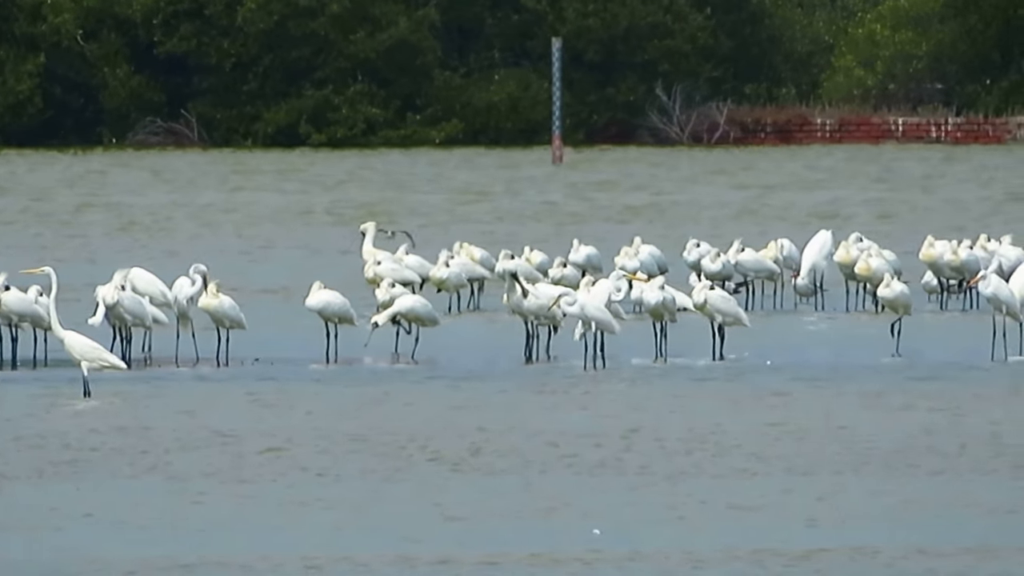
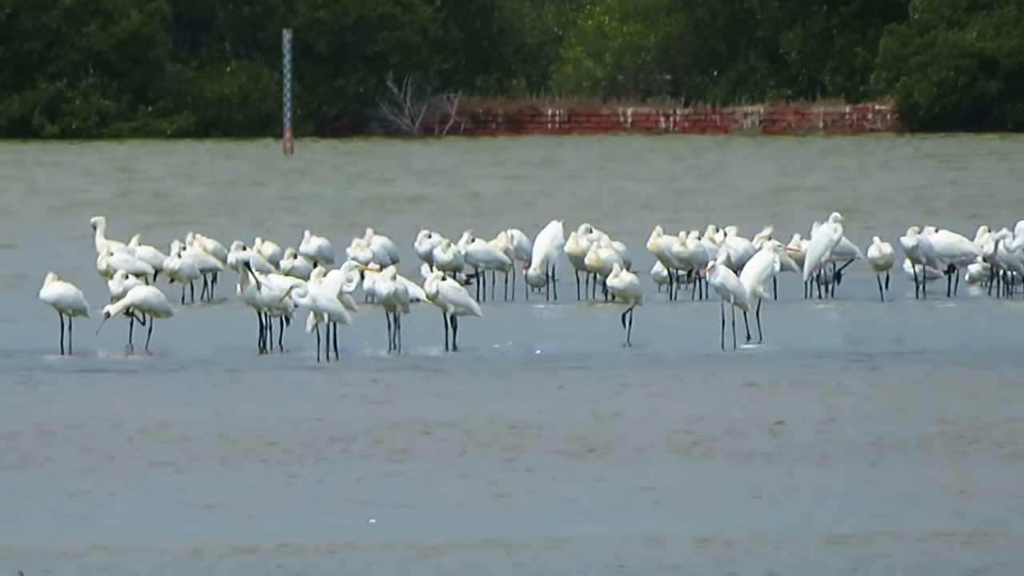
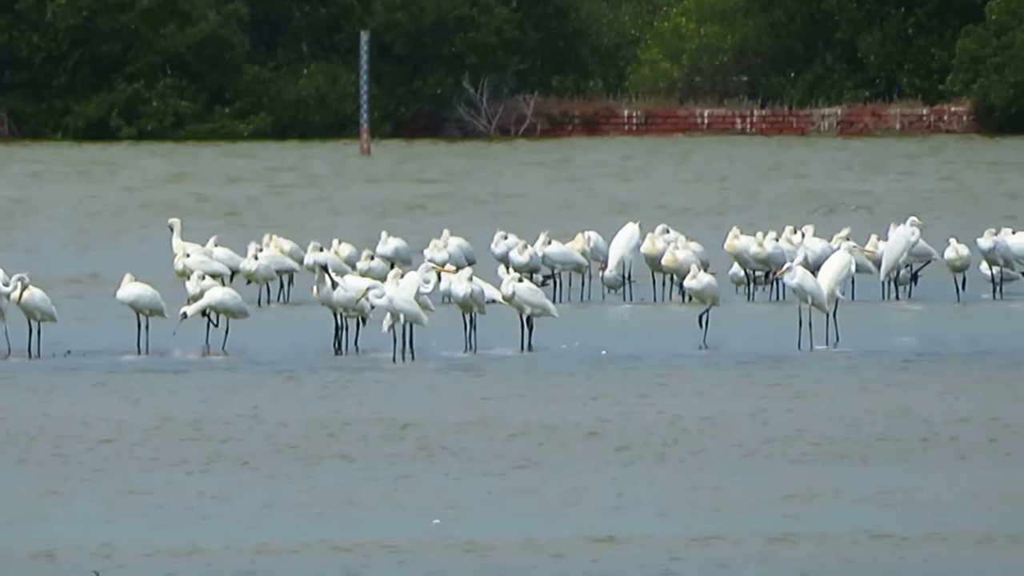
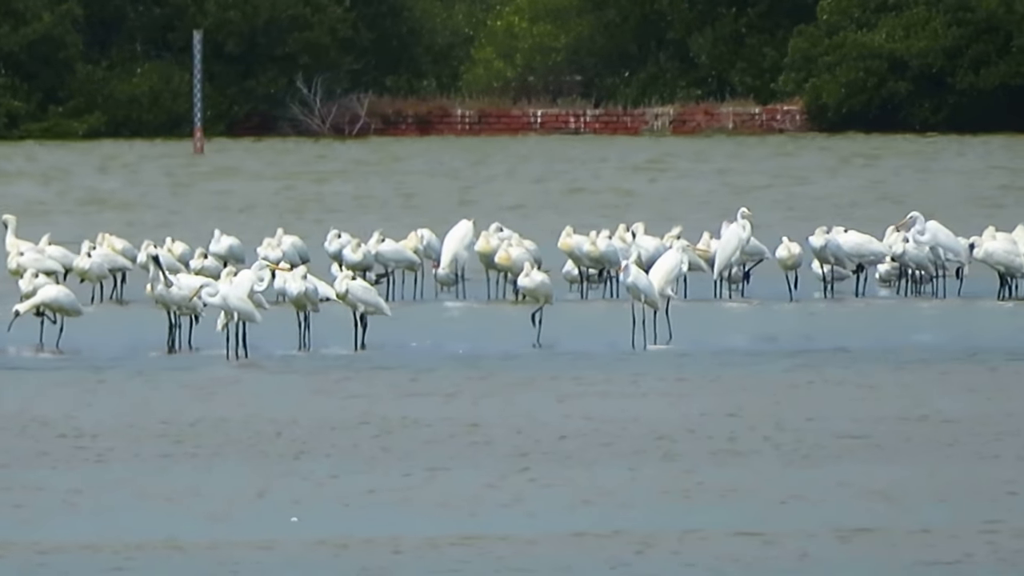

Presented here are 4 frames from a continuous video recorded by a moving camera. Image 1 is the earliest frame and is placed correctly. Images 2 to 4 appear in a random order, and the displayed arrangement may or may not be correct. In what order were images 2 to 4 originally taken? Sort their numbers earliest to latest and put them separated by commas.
3, 2, 4
